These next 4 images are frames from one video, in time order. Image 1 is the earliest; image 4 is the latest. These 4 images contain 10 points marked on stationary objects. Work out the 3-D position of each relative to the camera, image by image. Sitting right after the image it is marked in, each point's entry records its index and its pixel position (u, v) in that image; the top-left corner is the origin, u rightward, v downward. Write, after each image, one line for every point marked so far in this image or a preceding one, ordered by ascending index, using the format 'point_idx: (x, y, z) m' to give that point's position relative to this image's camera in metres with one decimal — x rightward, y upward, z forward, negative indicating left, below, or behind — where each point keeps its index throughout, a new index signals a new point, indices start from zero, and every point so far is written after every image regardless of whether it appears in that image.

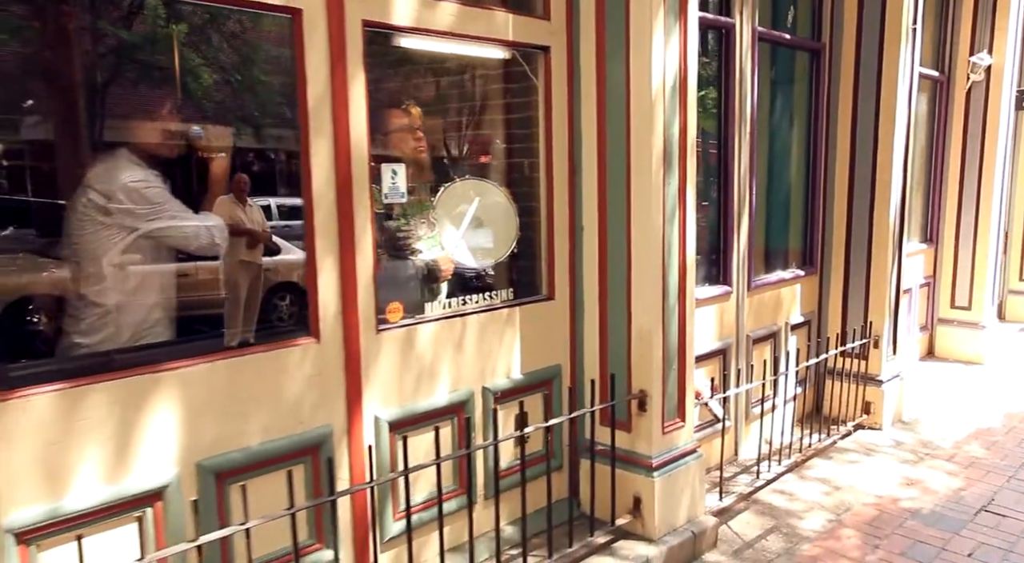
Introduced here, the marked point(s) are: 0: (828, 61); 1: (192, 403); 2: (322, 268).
0: (+2.2, +1.6, +5.9) m
1: (-1.0, -0.4, +2.6) m
2: (-0.7, 0.0, +2.9) m
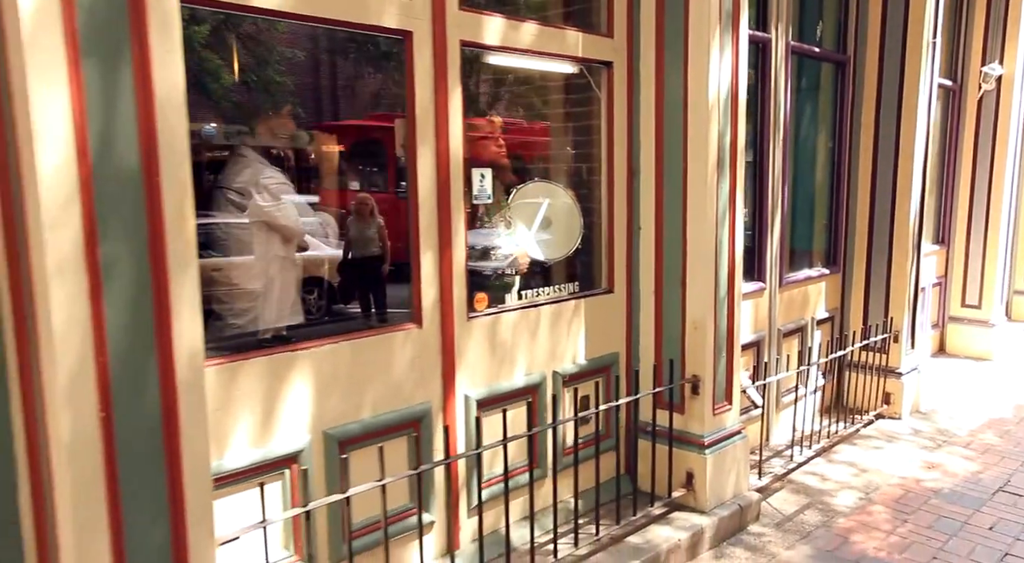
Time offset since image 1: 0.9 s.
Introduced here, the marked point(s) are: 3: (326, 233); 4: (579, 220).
0: (+2.6, +1.6, +6.3) m
1: (-0.7, -0.3, +3.0) m
2: (-0.3, +0.1, +3.3) m
3: (-0.7, +0.2, +3.2) m
4: (+0.3, +0.3, +4.2) m
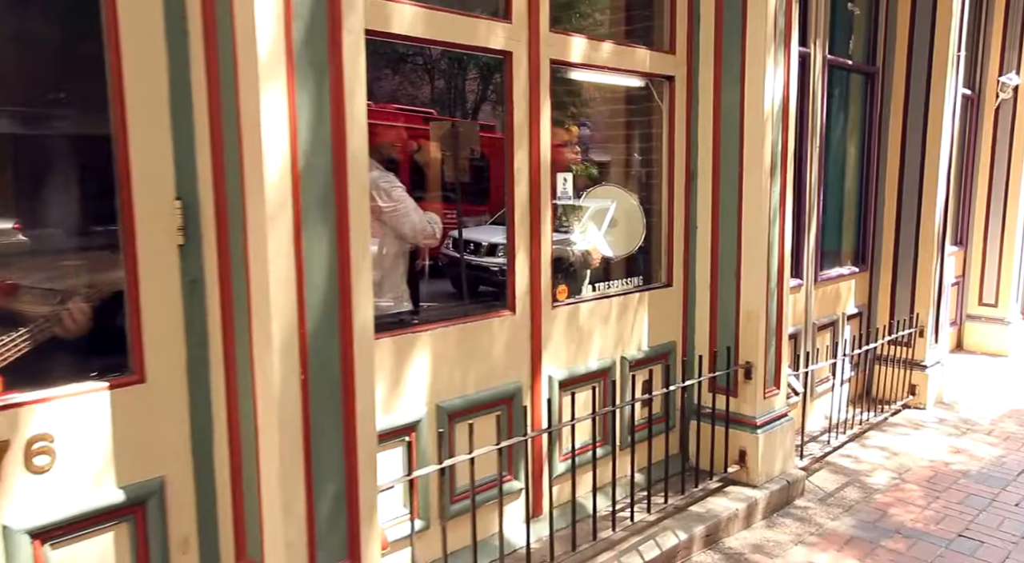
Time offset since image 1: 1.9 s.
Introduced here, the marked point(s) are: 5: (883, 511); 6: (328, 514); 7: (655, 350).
0: (+2.9, +1.6, +6.7) m
1: (-0.3, -0.3, +3.4) m
2: (0.0, +0.1, +3.7) m
3: (-0.3, +0.2, +3.6) m
4: (+0.7, +0.3, +4.6) m
5: (+2.0, -1.2, +4.5) m
6: (-0.5, -0.7, +2.5) m
7: (+0.8, -0.4, +4.5) m
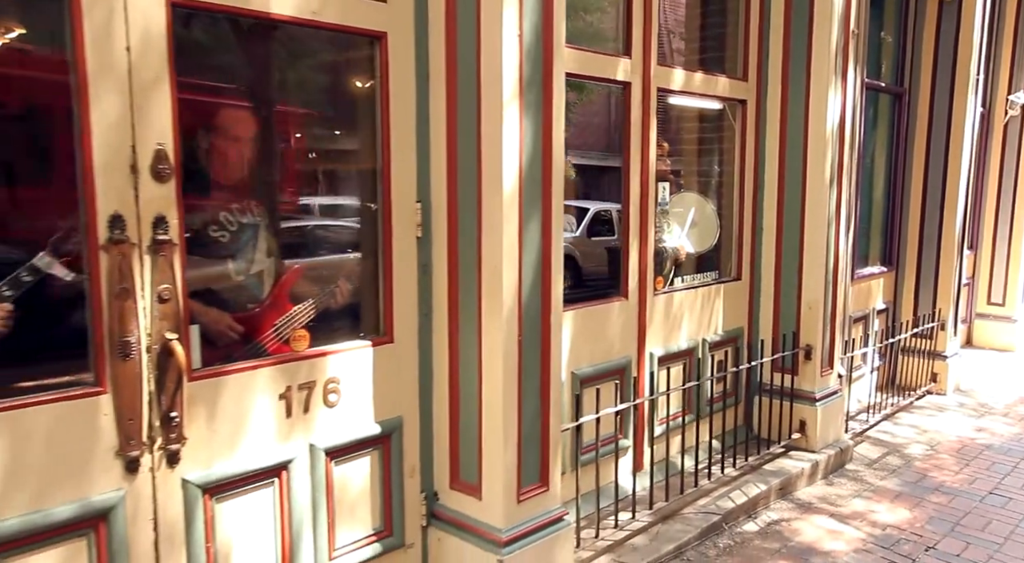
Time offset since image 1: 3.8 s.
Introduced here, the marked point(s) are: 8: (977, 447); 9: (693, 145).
0: (+3.5, +1.6, +7.5) m
1: (+0.3, -0.3, +4.1) m
2: (+0.6, +0.2, +4.5) m
3: (+0.3, +0.3, +4.3) m
4: (+1.3, +0.4, +5.3) m
5: (+2.6, -1.2, +5.3) m
6: (+0.1, -0.6, +3.2) m
7: (+1.4, -0.3, +5.3) m
8: (+3.3, -1.2, +6.0) m
9: (+1.1, +0.8, +5.1) m
